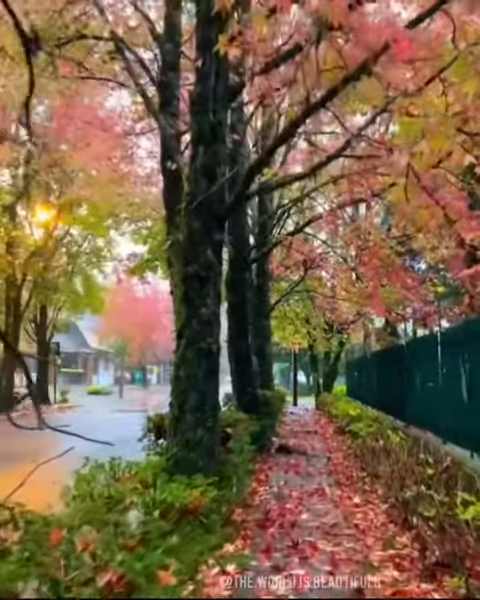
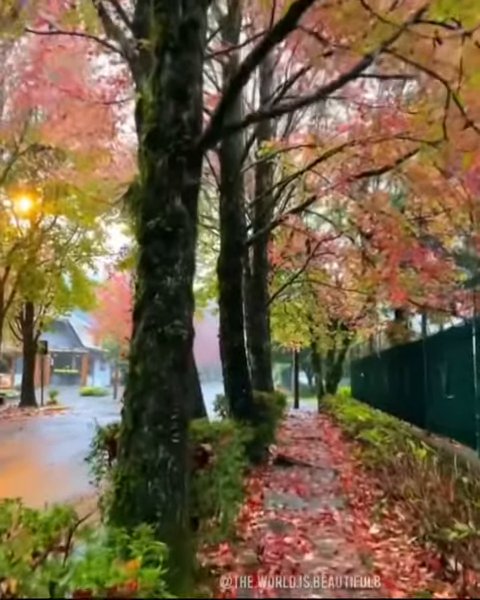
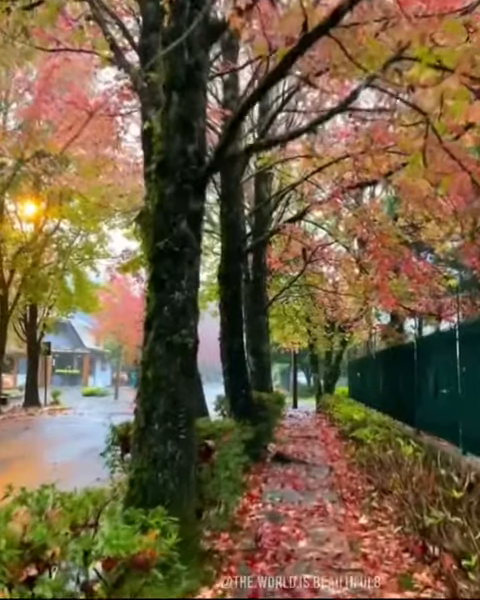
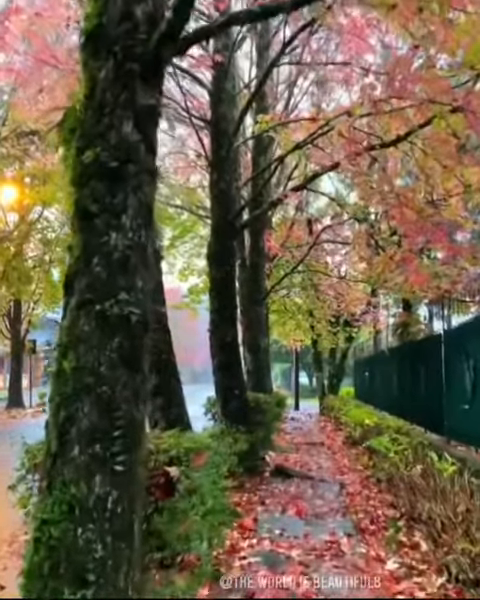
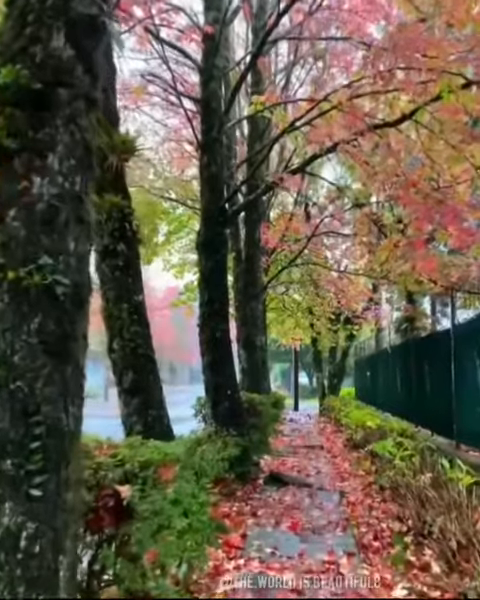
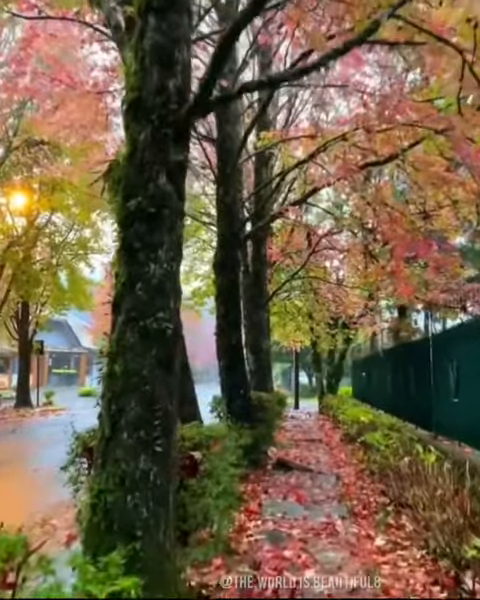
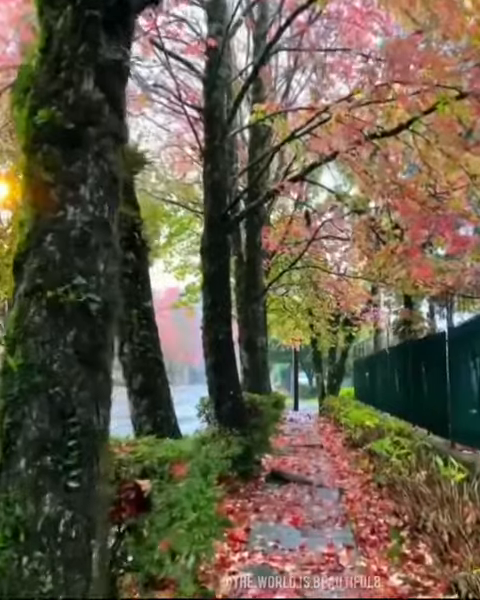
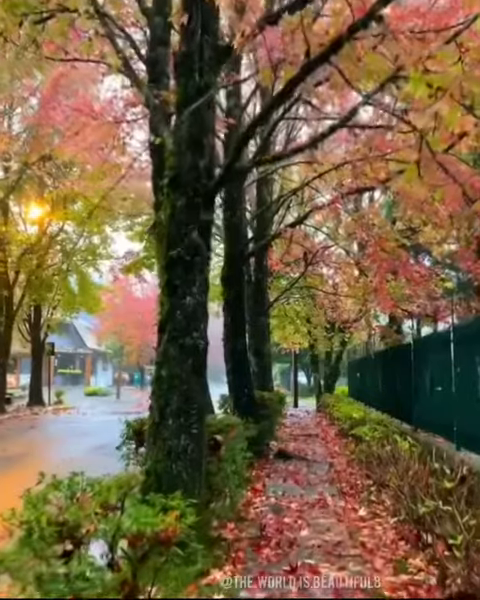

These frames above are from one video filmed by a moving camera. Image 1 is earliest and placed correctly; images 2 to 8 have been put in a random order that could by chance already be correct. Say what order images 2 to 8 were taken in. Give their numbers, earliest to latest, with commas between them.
8, 3, 2, 6, 4, 7, 5
